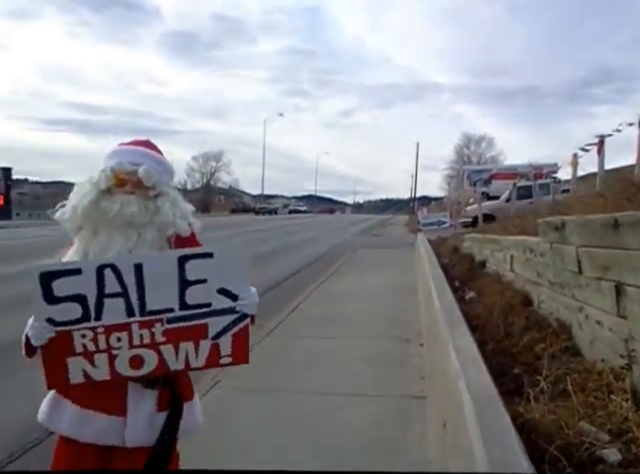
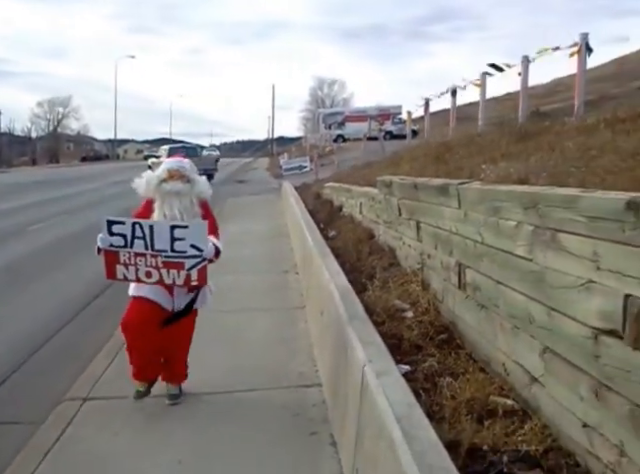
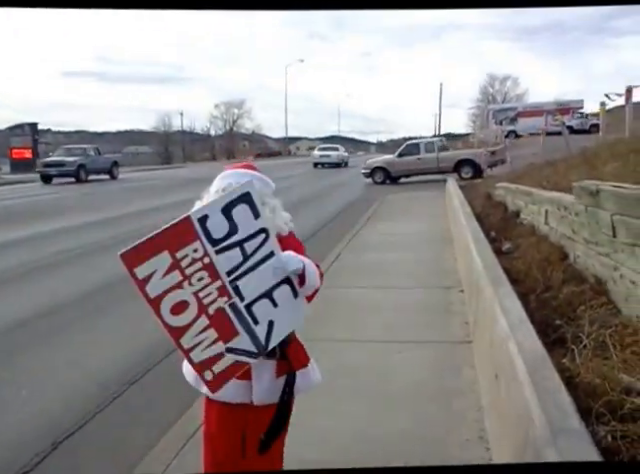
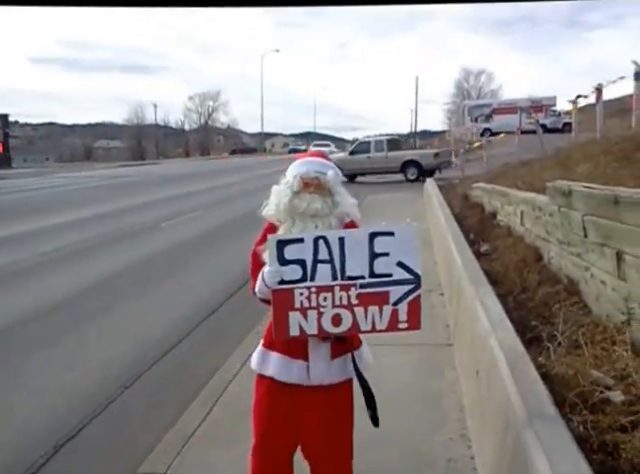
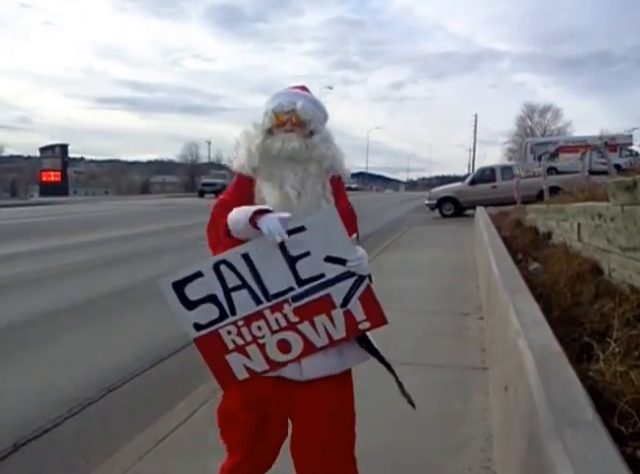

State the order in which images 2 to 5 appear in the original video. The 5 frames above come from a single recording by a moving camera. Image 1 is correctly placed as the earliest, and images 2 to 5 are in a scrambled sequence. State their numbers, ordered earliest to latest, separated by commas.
5, 3, 4, 2
